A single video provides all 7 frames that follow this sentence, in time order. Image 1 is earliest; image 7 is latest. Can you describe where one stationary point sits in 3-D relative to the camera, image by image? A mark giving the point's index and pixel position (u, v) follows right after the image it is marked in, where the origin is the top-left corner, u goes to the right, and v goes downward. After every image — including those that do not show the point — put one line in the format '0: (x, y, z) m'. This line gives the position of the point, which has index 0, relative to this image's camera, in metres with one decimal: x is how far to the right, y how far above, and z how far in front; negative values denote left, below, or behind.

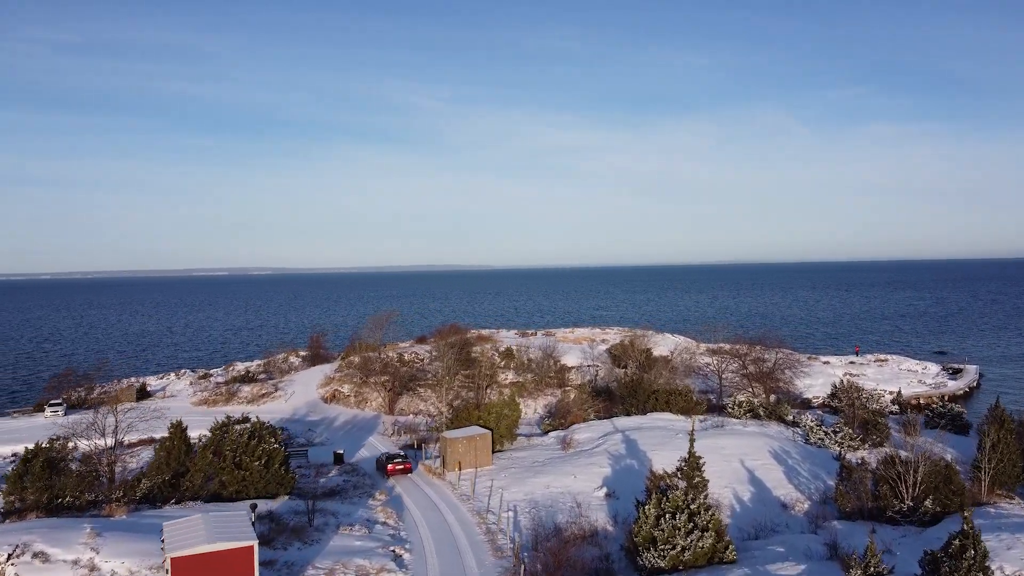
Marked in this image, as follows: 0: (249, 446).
0: (-8.1, -4.9, +19.5) m
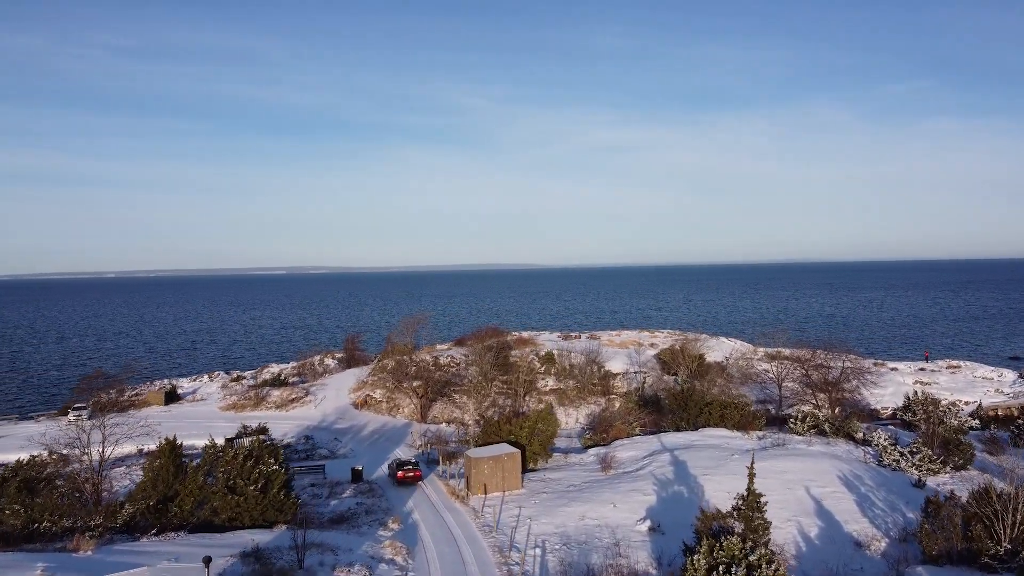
0: (-7.4, -5.0, +17.6) m
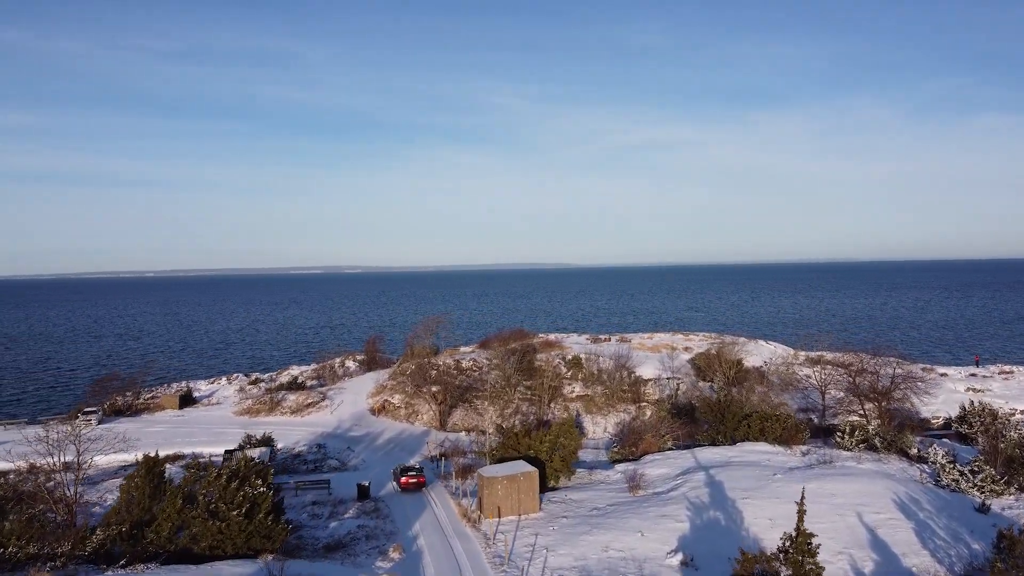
0: (-7.1, -5.1, +15.9) m
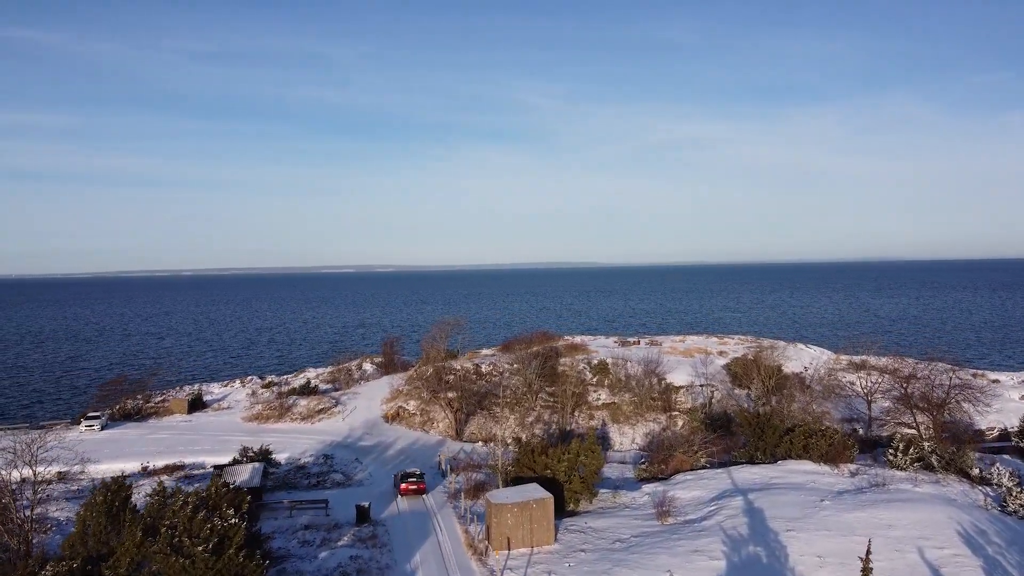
0: (-7.0, -5.2, +14.0) m
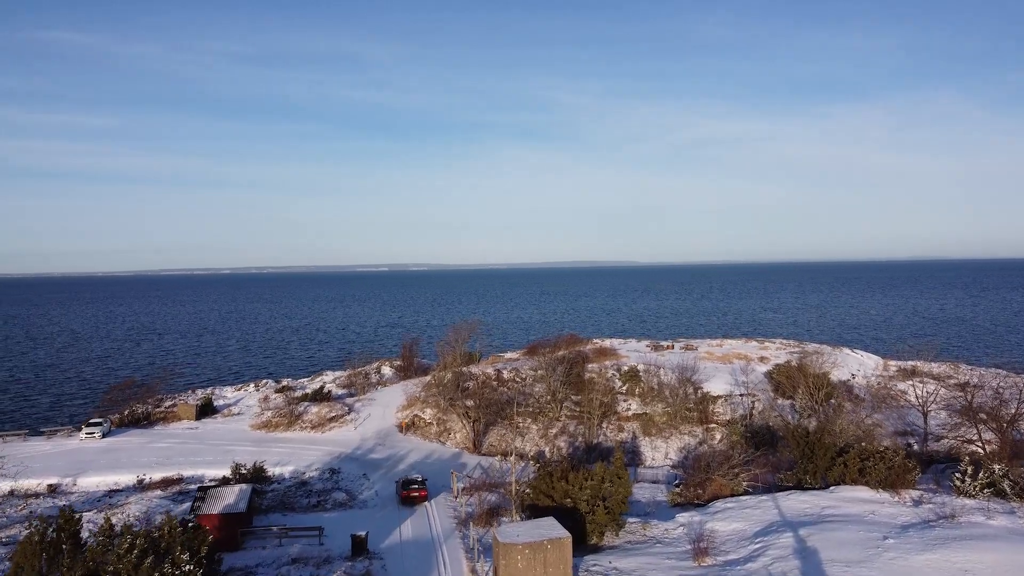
0: (-6.9, -5.3, +11.9) m
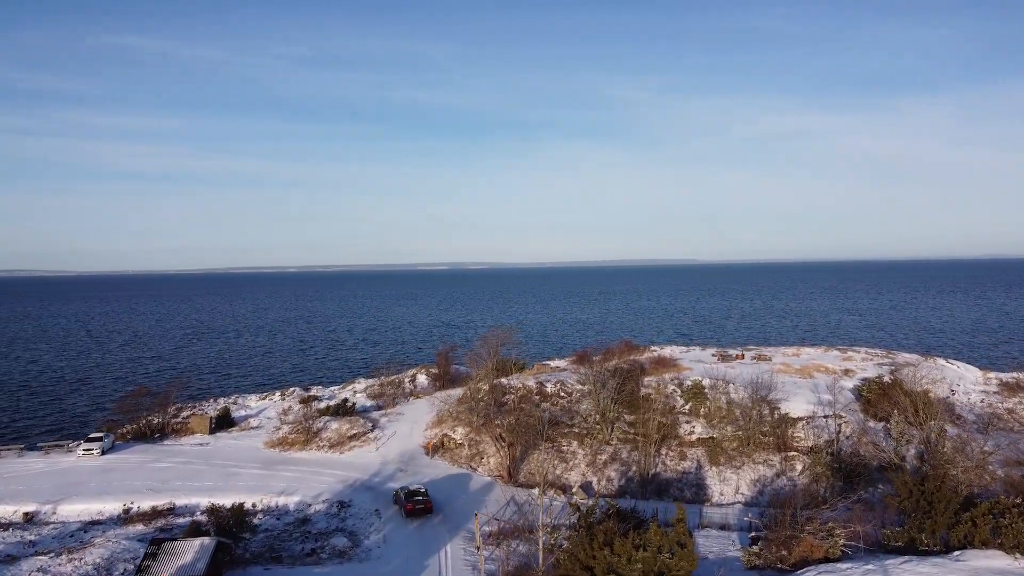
0: (-7.0, -5.5, +8.1) m
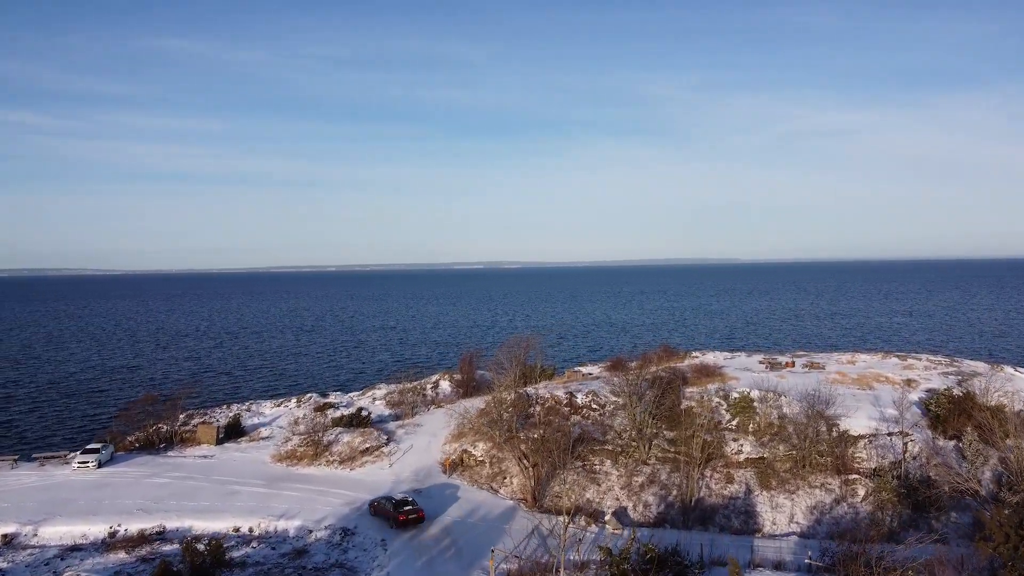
0: (-7.1, -5.6, +5.8) m
